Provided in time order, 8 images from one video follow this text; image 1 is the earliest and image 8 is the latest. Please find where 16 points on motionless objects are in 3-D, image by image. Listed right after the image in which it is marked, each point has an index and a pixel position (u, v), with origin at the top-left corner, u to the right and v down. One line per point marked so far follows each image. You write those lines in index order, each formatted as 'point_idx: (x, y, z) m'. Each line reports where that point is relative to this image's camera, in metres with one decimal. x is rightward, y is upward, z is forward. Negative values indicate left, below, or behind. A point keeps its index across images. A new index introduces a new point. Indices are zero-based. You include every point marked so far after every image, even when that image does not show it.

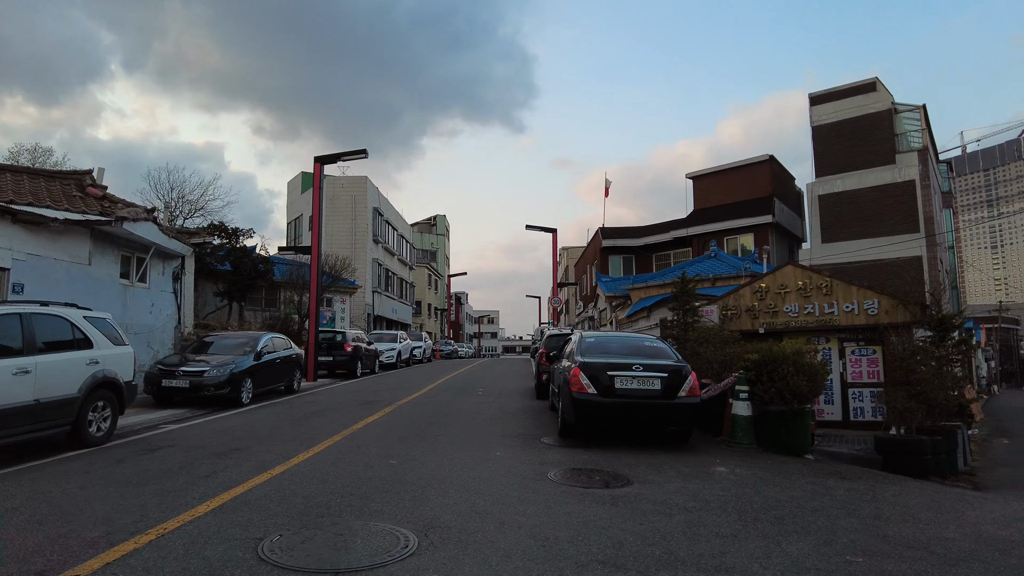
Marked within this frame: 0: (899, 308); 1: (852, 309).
0: (+8.4, -0.4, +14.3) m
1: (+7.6, -0.5, +14.9) m
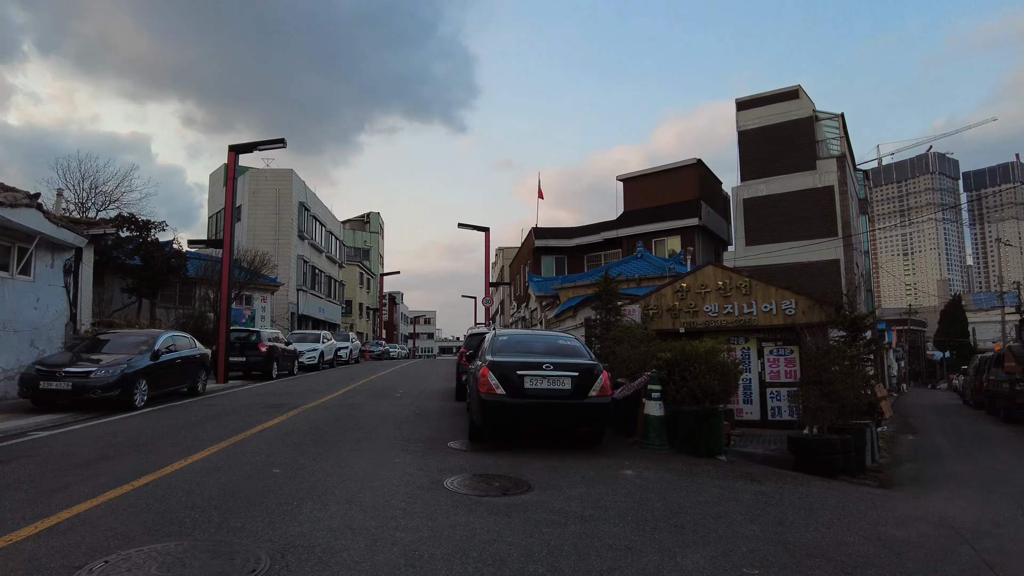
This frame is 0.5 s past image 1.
0: (+6.6, -0.5, +14.5) m
1: (+5.8, -0.5, +15.0) m
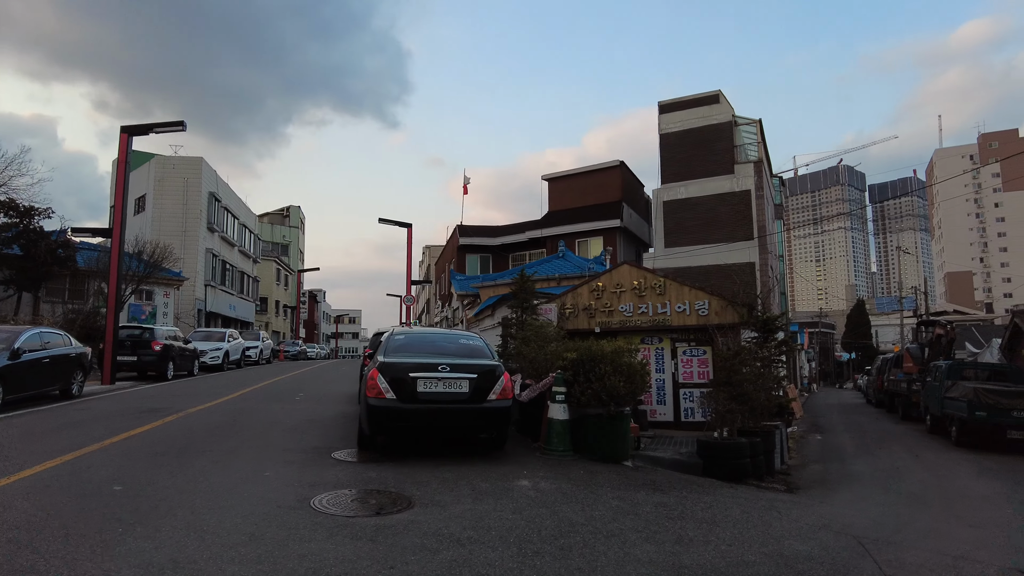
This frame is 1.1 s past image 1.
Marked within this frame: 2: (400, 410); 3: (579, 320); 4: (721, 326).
0: (+4.7, -0.5, +14.4) m
1: (+3.8, -0.5, +14.8) m
2: (-1.3, -1.4, +7.7) m
3: (+1.6, -0.8, +15.9) m
4: (+4.5, -0.8, +14.2) m
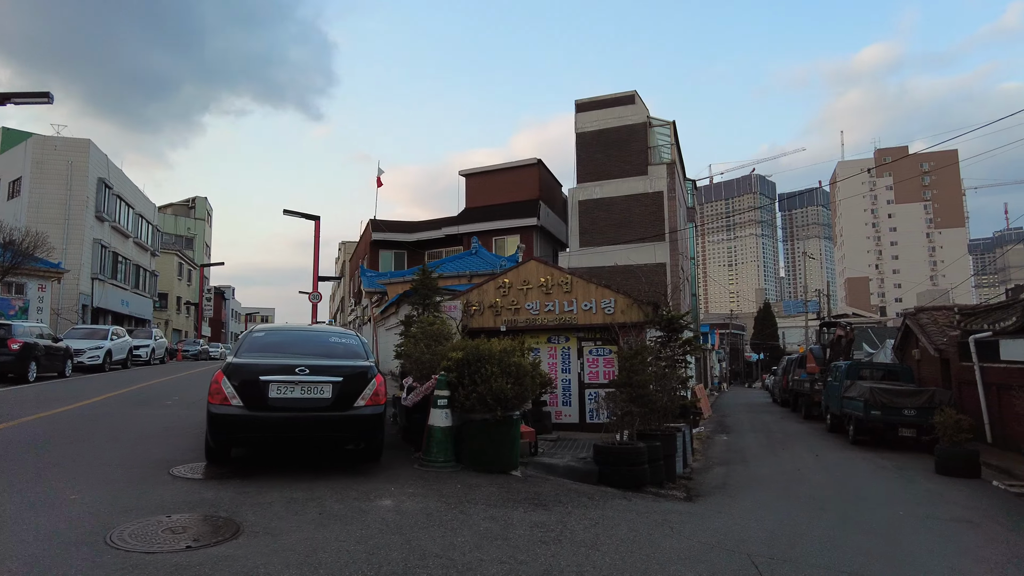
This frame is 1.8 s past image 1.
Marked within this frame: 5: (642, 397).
0: (+2.6, -0.4, +14.0) m
1: (+1.7, -0.4, +14.3) m
2: (-2.6, -1.3, +6.6) m
3: (-0.7, -0.7, +15.1) m
4: (+2.4, -0.8, +13.8) m
5: (+2.0, -1.7, +10.2) m
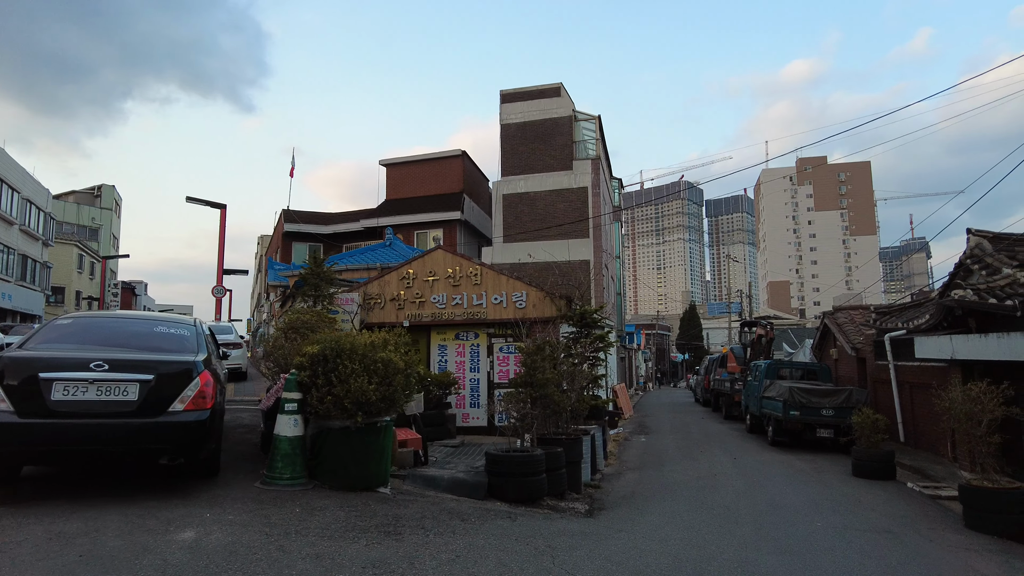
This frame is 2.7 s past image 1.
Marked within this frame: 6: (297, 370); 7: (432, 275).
0: (+0.7, -0.3, +13.0) m
1: (-0.2, -0.3, +13.2) m
2: (-3.8, -1.1, +5.1) m
3: (-2.7, -0.5, +13.8) m
4: (+0.5, -0.6, +12.8) m
5: (+0.5, -1.5, +9.1) m
6: (-2.1, -0.8, +6.5) m
7: (-1.7, +0.3, +13.6) m
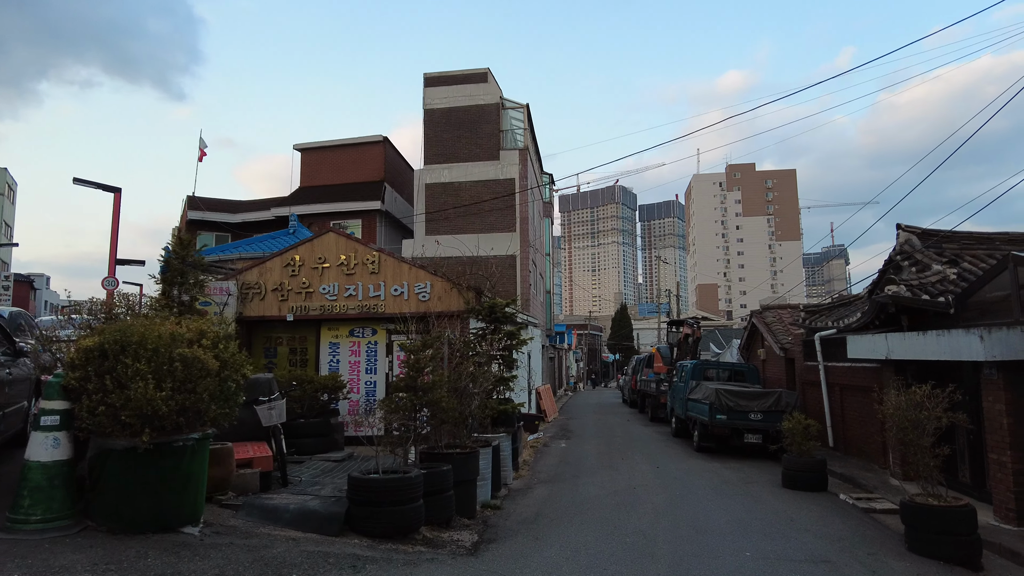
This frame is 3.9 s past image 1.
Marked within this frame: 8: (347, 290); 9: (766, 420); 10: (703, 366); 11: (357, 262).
0: (-1.1, -0.1, +11.5) m
1: (-2.0, -0.1, +11.6) m
2: (-4.8, -0.8, +3.2) m
3: (-4.5, -0.3, +12.0) m
4: (-1.2, -0.4, +11.3) m
5: (-0.9, -1.3, +7.6) m
6: (-3.2, -0.6, +4.8) m
7: (-3.4, +0.5, +11.9) m
8: (-2.9, 0.0, +11.7) m
9: (+5.1, -2.6, +13.2) m
10: (+4.9, -2.0, +16.7) m
11: (-2.8, +0.5, +11.8) m
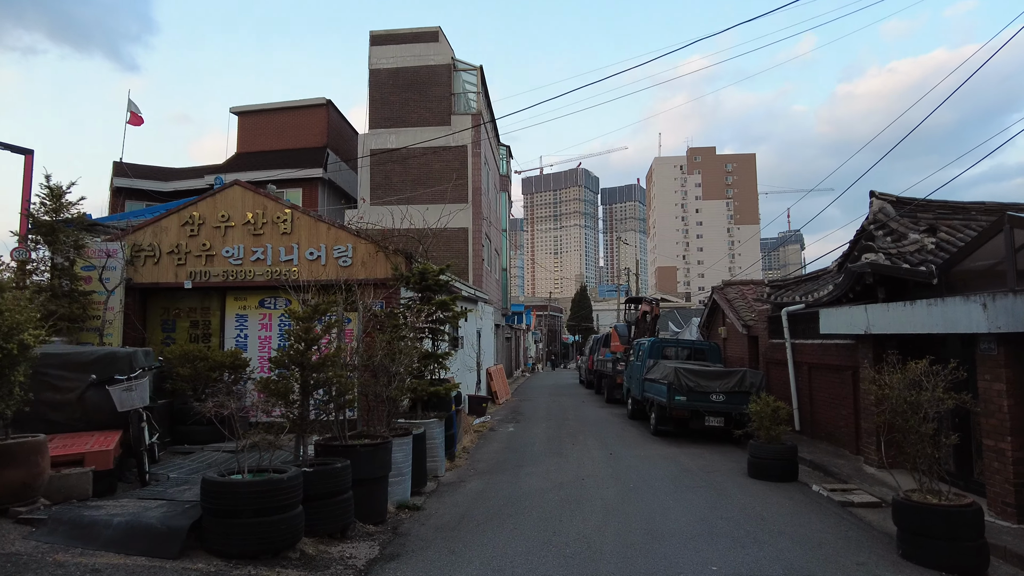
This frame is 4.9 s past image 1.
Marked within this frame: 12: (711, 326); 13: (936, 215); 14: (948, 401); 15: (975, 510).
0: (-2.0, +0.5, +10.0) m
1: (-3.0, +0.5, +10.0) m
2: (-5.3, -0.5, +1.5) m
3: (-5.5, +0.3, +10.3) m
4: (-2.1, +0.1, +9.7) m
5: (-1.7, -0.9, +6.2) m
6: (-3.8, -0.2, +3.1) m
7: (-4.4, +1.1, +10.2) m
8: (-3.9, +0.5, +10.1) m
9: (+4.0, -2.1, +12.1) m
10: (+3.6, -1.3, +15.6) m
11: (-3.8, +1.1, +10.2) m
12: (+6.0, -1.1, +19.8) m
13: (+8.0, +1.4, +12.4) m
14: (+3.9, -1.0, +5.9) m
15: (+3.9, -1.9, +5.6) m
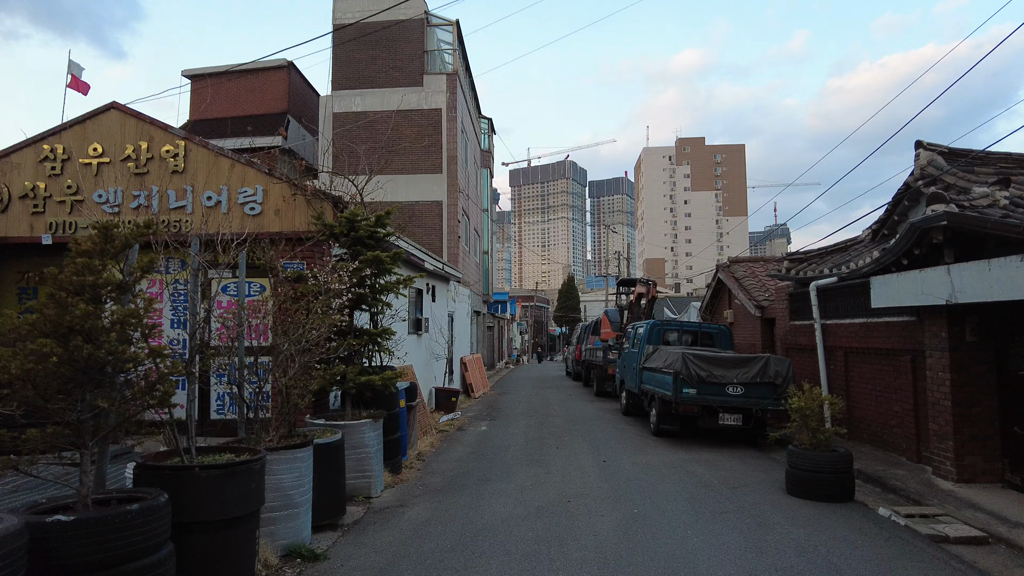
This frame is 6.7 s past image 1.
0: (-2.4, +1.0, +7.5) m
1: (-3.4, +1.0, +7.6) m
2: (-5.5, -0.1, -1.0) m
3: (-5.9, +0.8, +7.7) m
4: (-2.5, +0.6, +7.3) m
5: (-2.0, -0.4, +3.7) m
6: (-4.1, +0.2, +0.7) m
7: (-4.8, +1.6, +7.7) m
8: (-4.3, +1.0, +7.6) m
9: (+3.5, -1.6, +9.8) m
10: (+3.0, -0.8, +13.3) m
11: (-4.2, +1.6, +7.7) m
12: (+5.4, -0.6, +17.5) m
13: (+7.5, +1.9, +10.1) m
14: (+3.5, -0.6, +3.6) m
15: (+3.6, -1.4, +3.3) m
